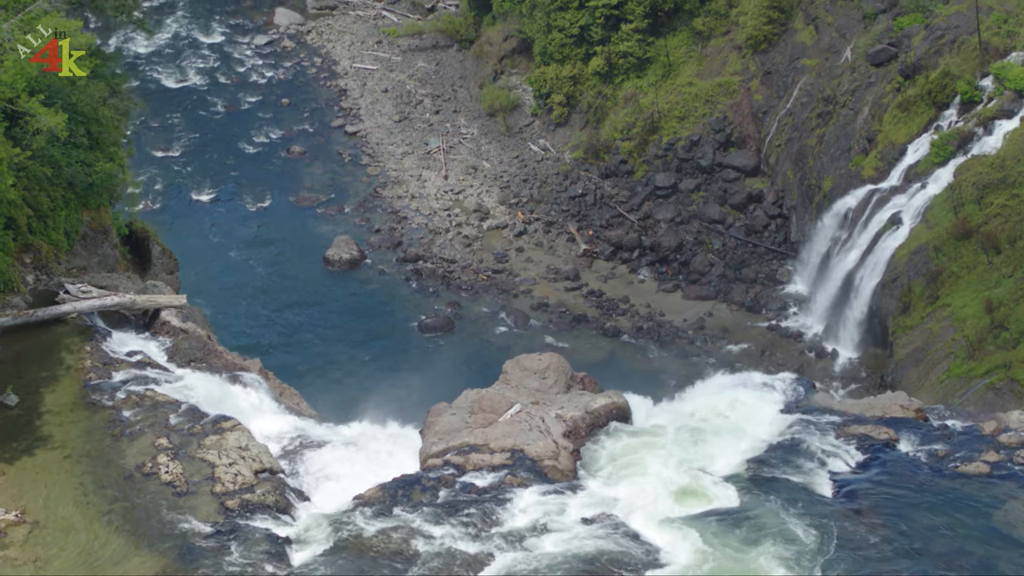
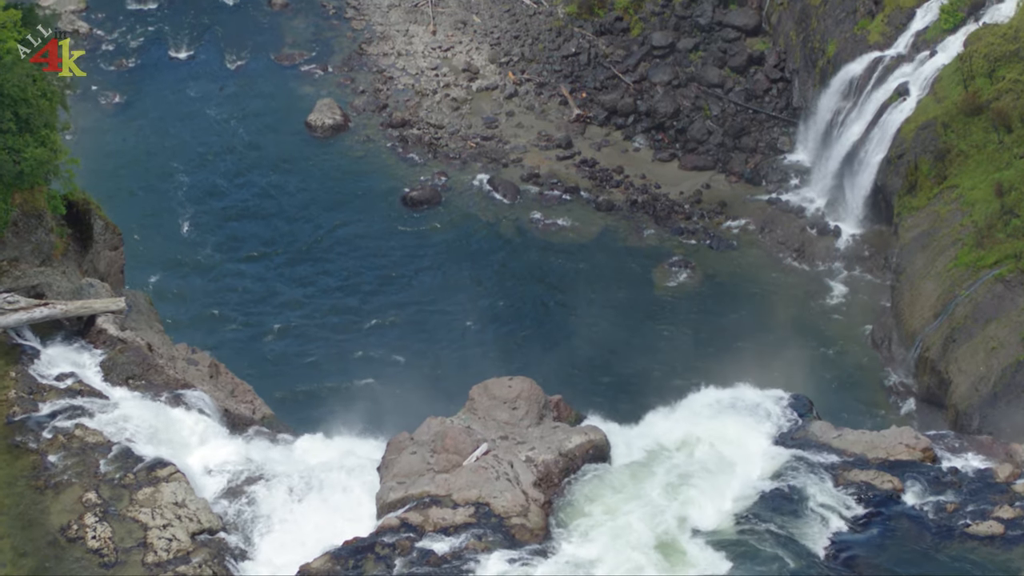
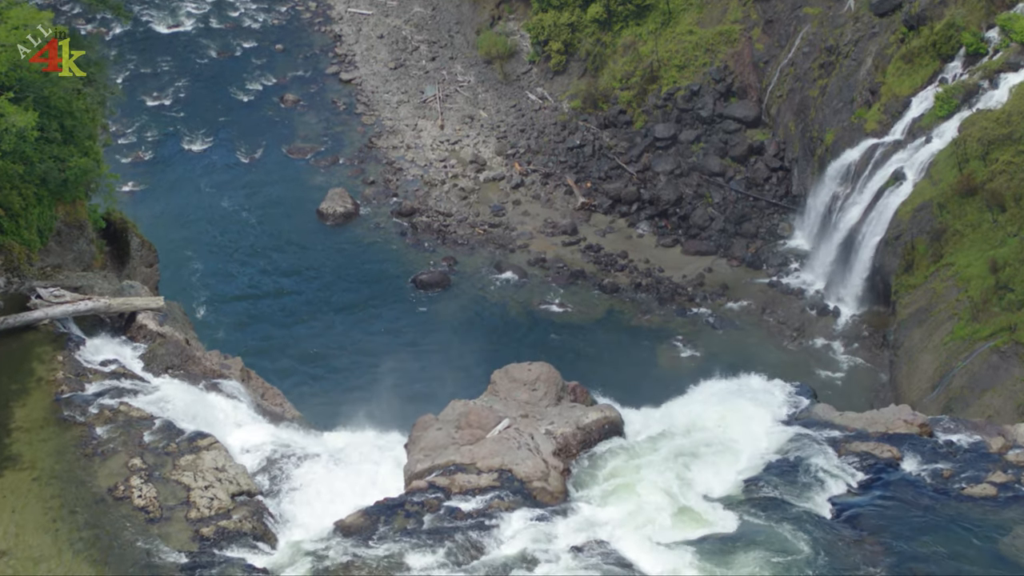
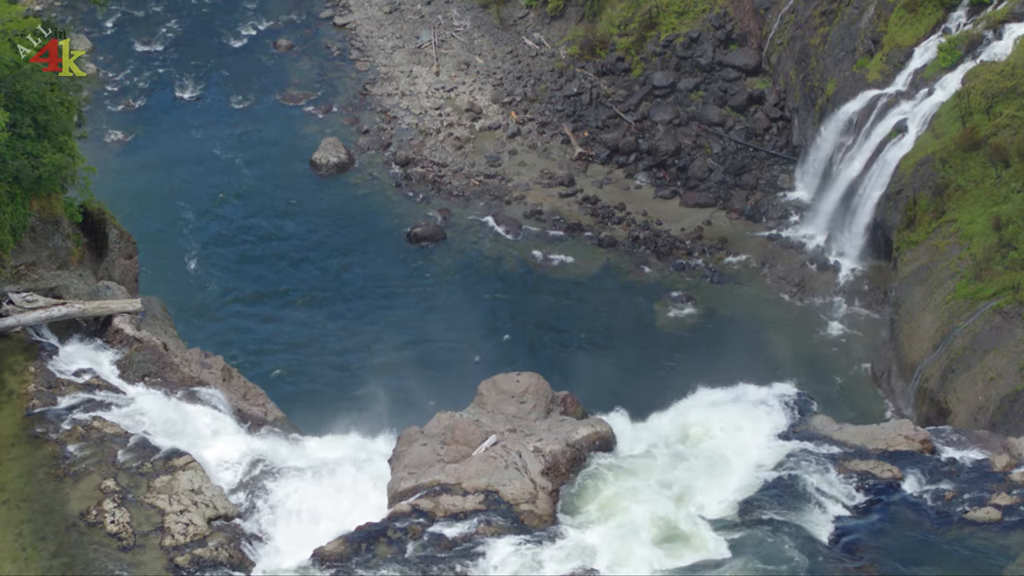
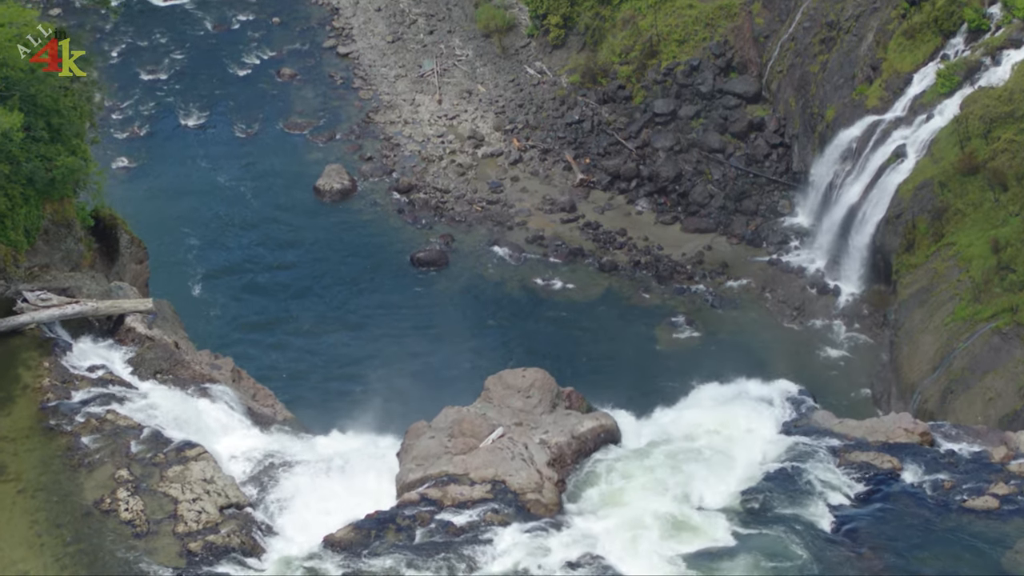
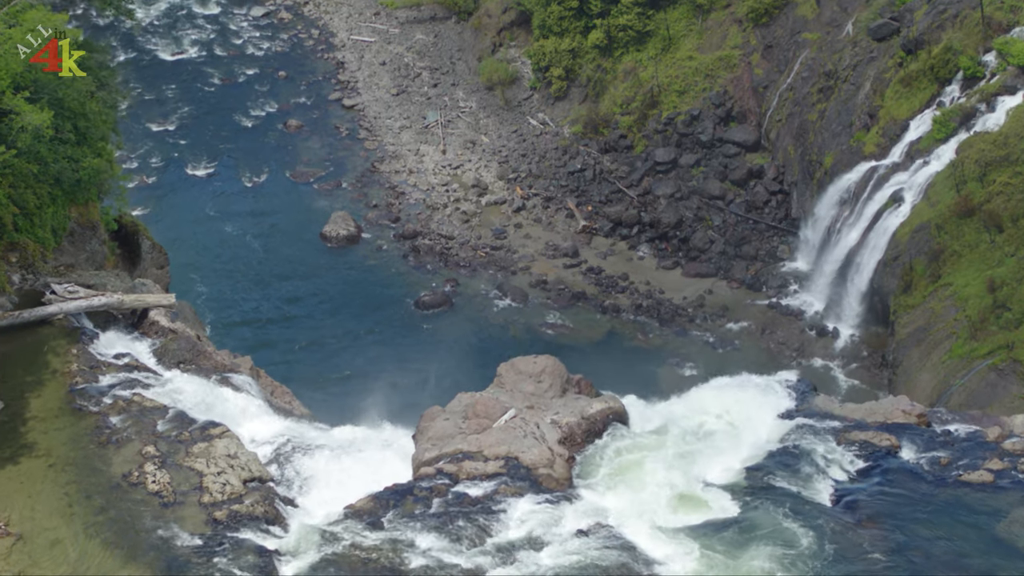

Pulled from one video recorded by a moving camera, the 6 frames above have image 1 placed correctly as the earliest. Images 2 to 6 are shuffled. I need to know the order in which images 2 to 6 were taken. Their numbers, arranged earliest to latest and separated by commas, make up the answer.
6, 3, 5, 4, 2
